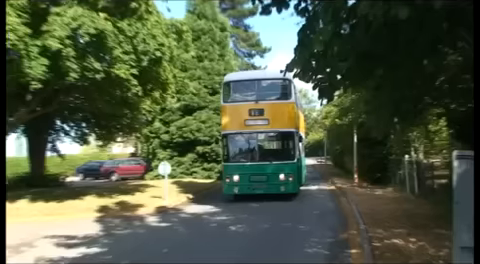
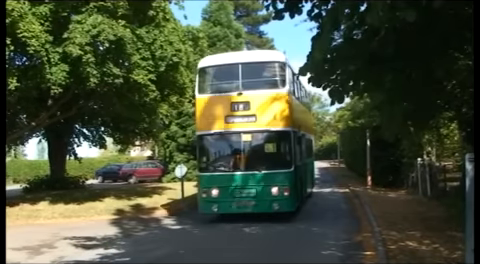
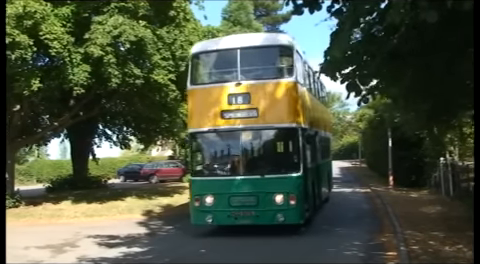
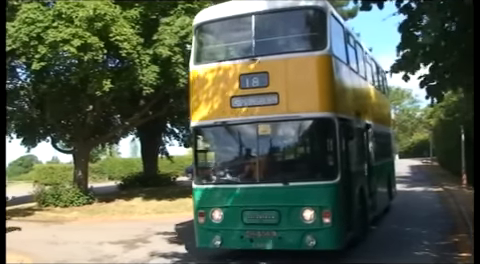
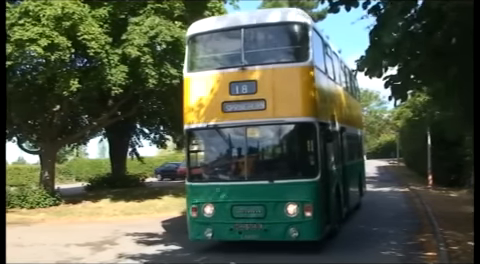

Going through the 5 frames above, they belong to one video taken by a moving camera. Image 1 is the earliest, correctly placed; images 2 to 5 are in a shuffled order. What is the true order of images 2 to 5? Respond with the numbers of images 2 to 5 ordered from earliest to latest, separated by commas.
2, 3, 5, 4
